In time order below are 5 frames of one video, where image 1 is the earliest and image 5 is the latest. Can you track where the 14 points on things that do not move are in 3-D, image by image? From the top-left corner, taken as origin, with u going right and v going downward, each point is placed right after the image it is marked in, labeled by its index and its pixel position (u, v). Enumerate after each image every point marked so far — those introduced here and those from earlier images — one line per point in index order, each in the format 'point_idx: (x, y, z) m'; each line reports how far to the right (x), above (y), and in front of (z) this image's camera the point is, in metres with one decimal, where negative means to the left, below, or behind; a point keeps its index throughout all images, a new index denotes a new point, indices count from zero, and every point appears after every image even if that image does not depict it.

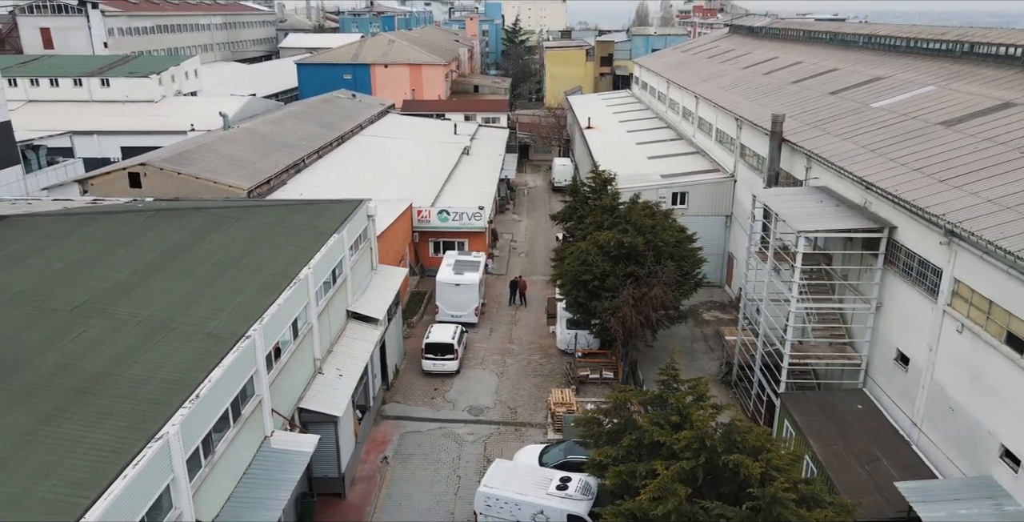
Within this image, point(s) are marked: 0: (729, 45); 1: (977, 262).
0: (+5.5, +5.5, +17.7) m
1: (+3.2, 0.0, +4.8) m
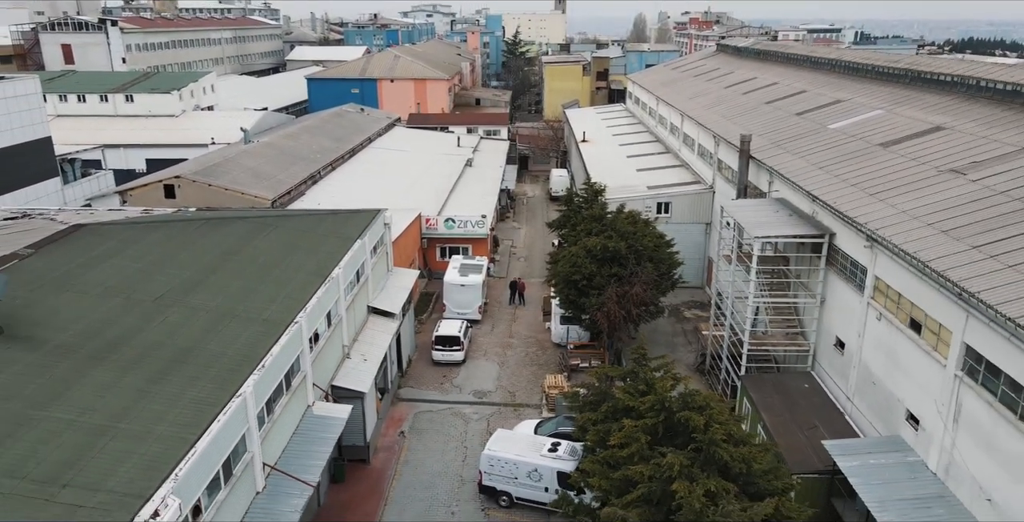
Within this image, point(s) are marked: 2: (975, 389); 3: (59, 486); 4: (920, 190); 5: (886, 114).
0: (+5.5, +5.4, +18.9) m
1: (+3.2, 0.0, +5.9) m
2: (+3.2, -0.9, +4.8) m
3: (-2.4, -1.2, +3.7) m
4: (+3.9, +0.7, +6.5) m
5: (+4.9, +1.9, +9.1) m
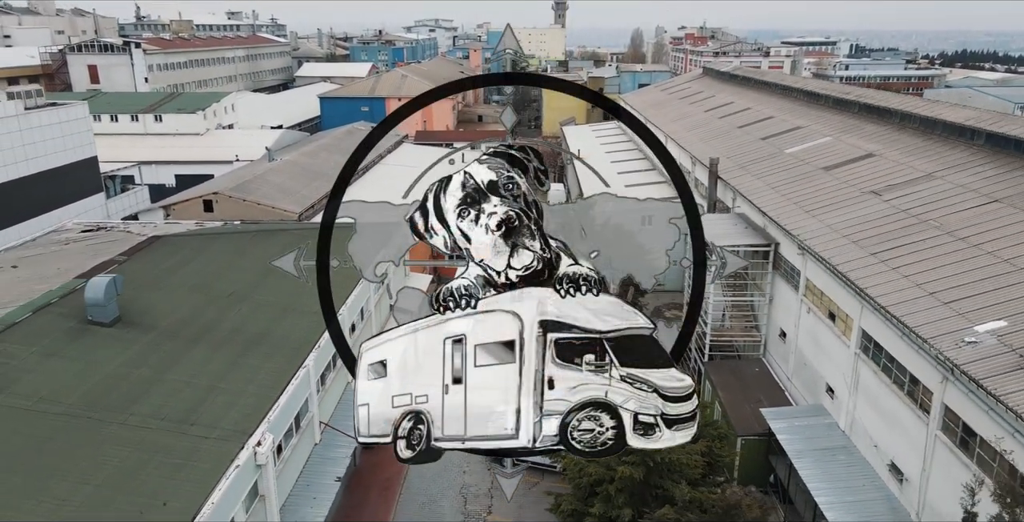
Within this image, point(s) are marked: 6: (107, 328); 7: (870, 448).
0: (+5.5, +5.1, +20.5) m
1: (+3.2, -0.1, +7.4) m
2: (+3.2, -0.9, +6.3) m
3: (-2.4, -1.2, +5.2) m
4: (+3.9, +0.6, +8.0) m
5: (+4.9, +1.8, +10.6) m
6: (-3.6, -0.6, +6.2) m
7: (+3.2, -1.7, +6.3) m
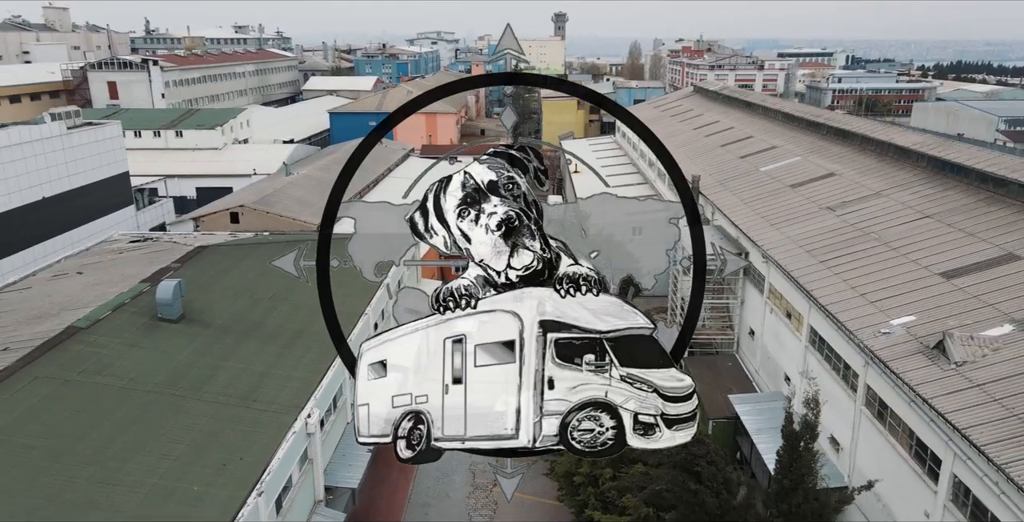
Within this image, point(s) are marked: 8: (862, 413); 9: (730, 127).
0: (+5.6, +4.9, +21.7) m
1: (+3.3, -0.2, +8.6) m
2: (+3.3, -1.0, +7.5) m
3: (-2.4, -1.3, +6.4) m
4: (+3.9, +0.5, +9.2) m
5: (+4.9, +1.7, +11.8) m
6: (-3.6, -0.7, +7.4) m
7: (+3.2, -1.8, +7.4) m
8: (+3.2, -1.4, +6.4) m
9: (+5.2, +3.2, +16.4) m
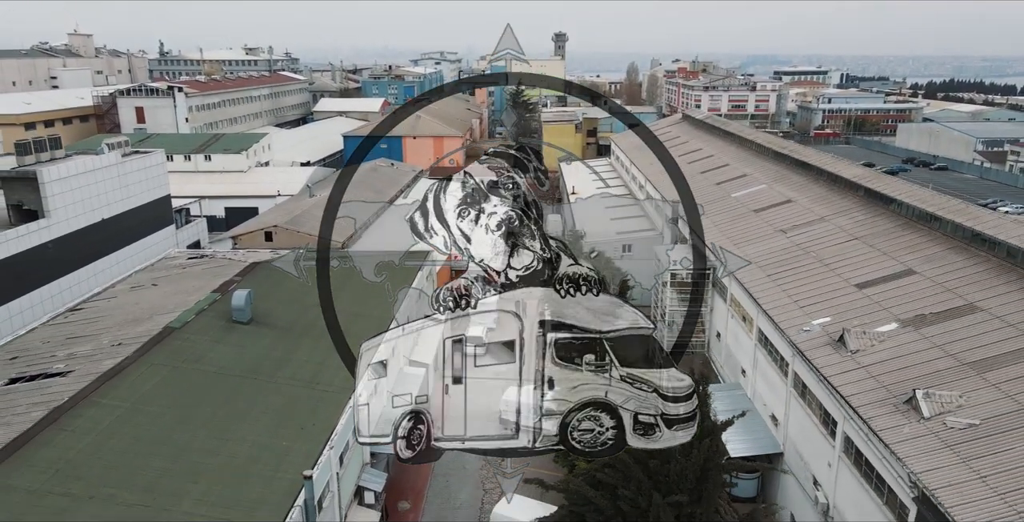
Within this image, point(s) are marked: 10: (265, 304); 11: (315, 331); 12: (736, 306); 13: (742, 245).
0: (+5.6, +4.4, +23.6) m
1: (+3.3, -0.4, +10.4) m
2: (+3.3, -1.2, +9.3) m
3: (-2.3, -1.4, +8.2) m
4: (+4.0, +0.3, +11.0) m
5: (+5.0, +1.4, +13.6) m
6: (-3.5, -0.9, +9.2) m
7: (+3.3, -1.9, +9.2) m
8: (+3.3, -1.6, +8.1) m
9: (+5.3, +2.8, +18.3) m
10: (-3.6, -0.6, +10.0) m
11: (-2.7, -1.0, +9.4) m
12: (+3.4, -0.7, +10.6) m
13: (+3.7, +0.3, +11.2) m
